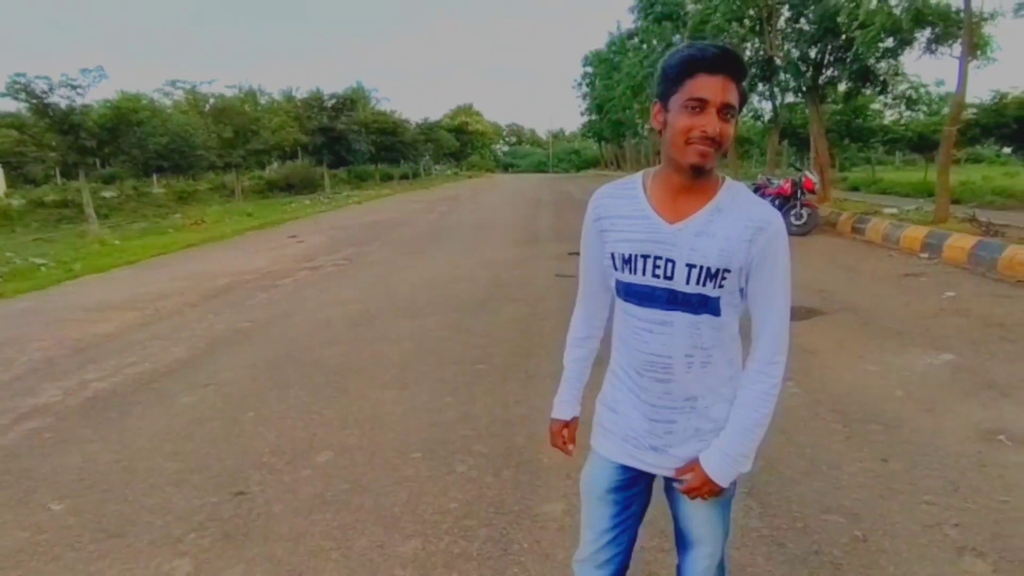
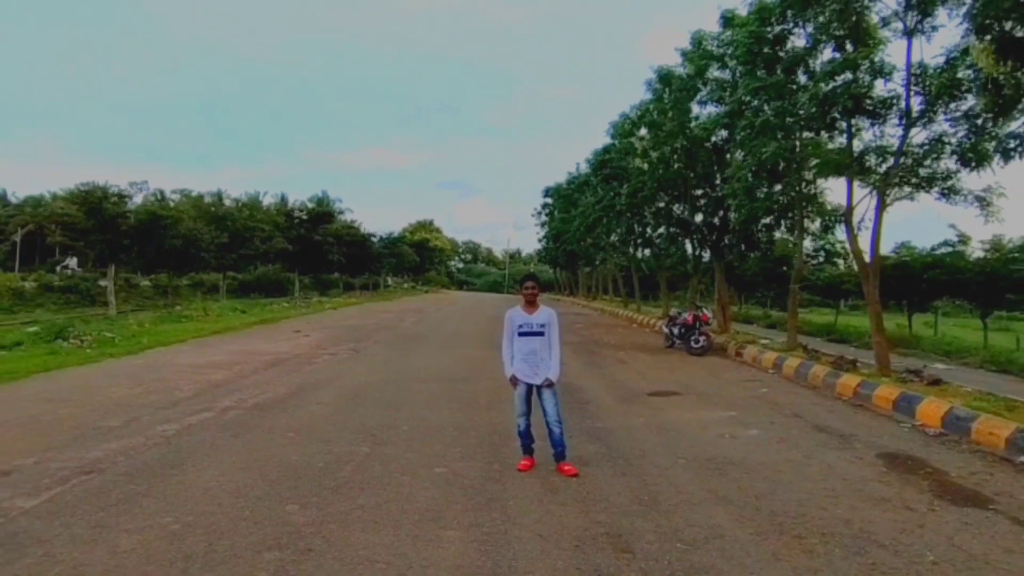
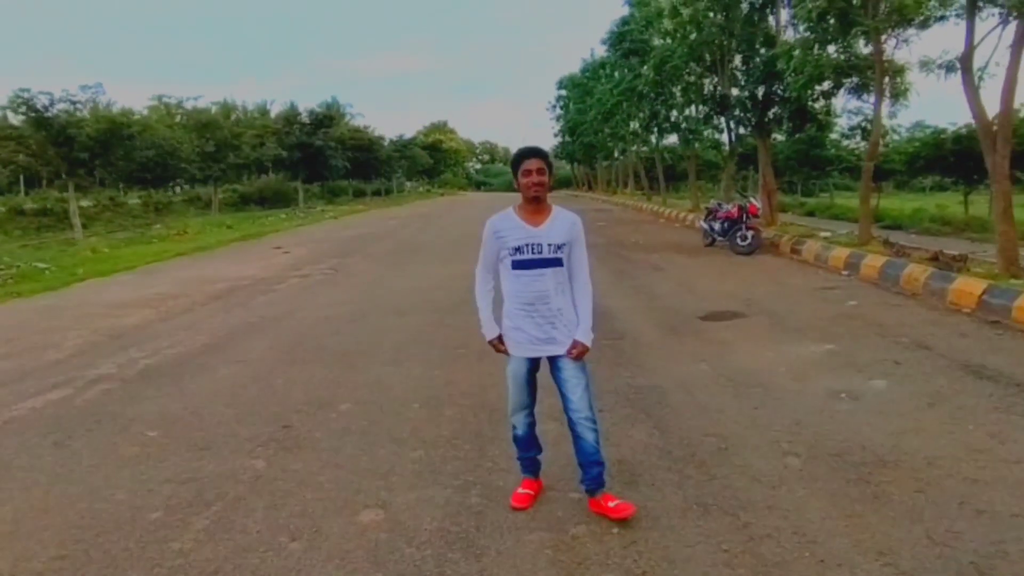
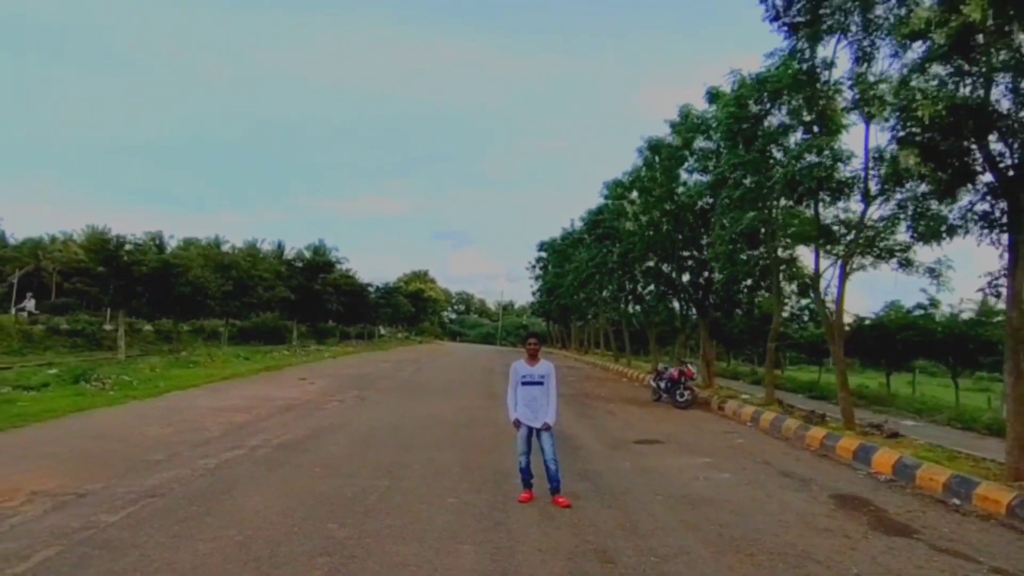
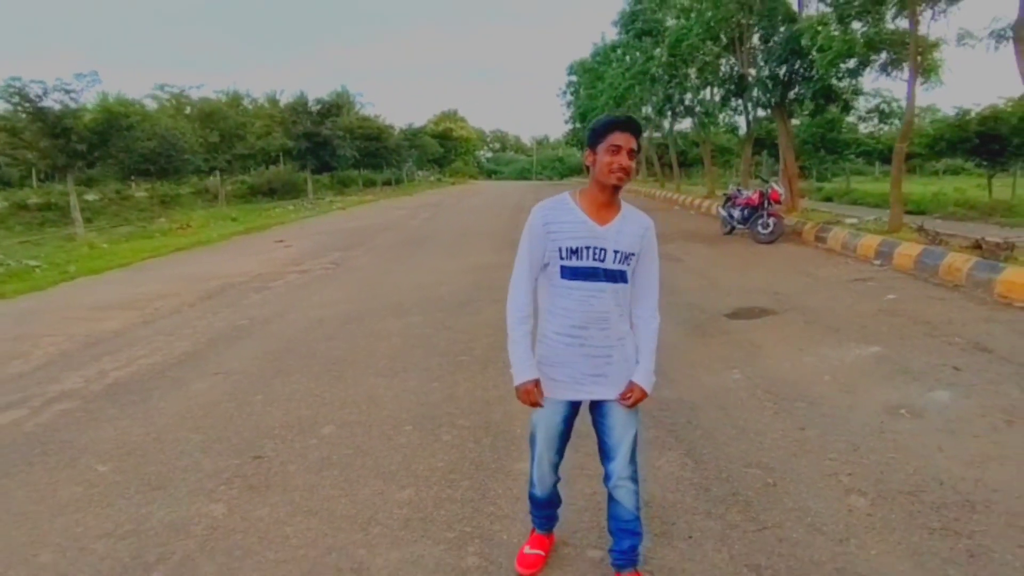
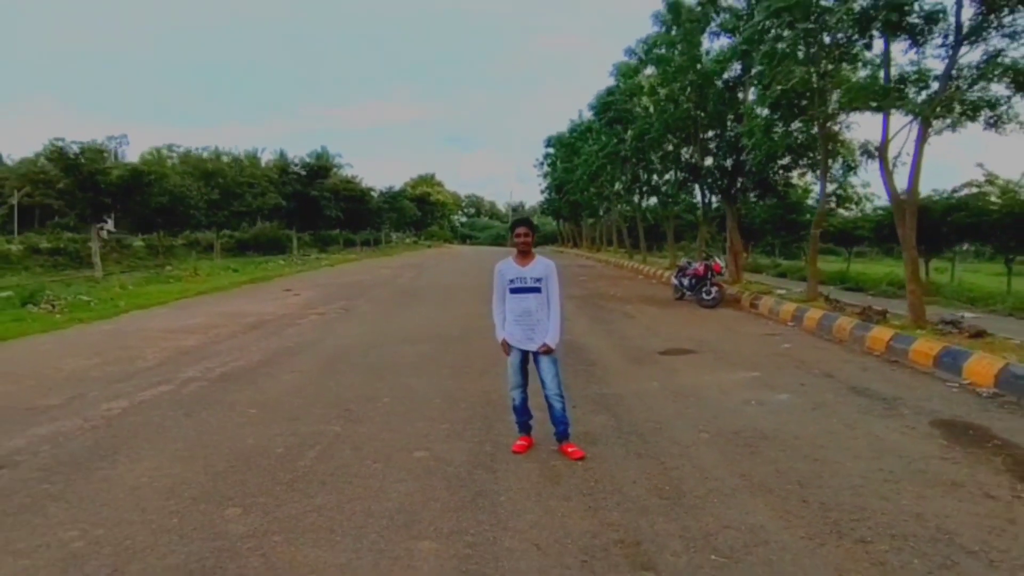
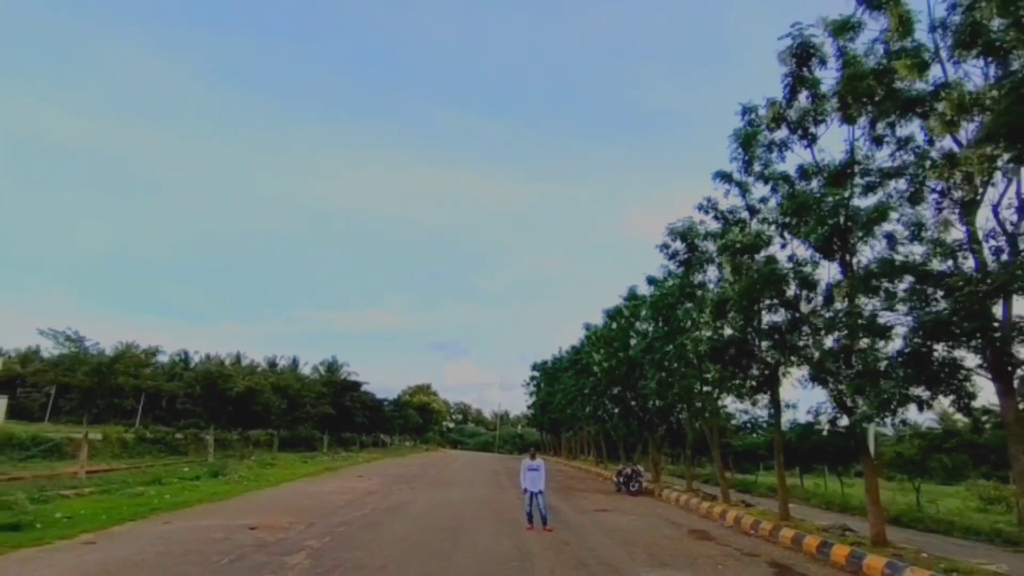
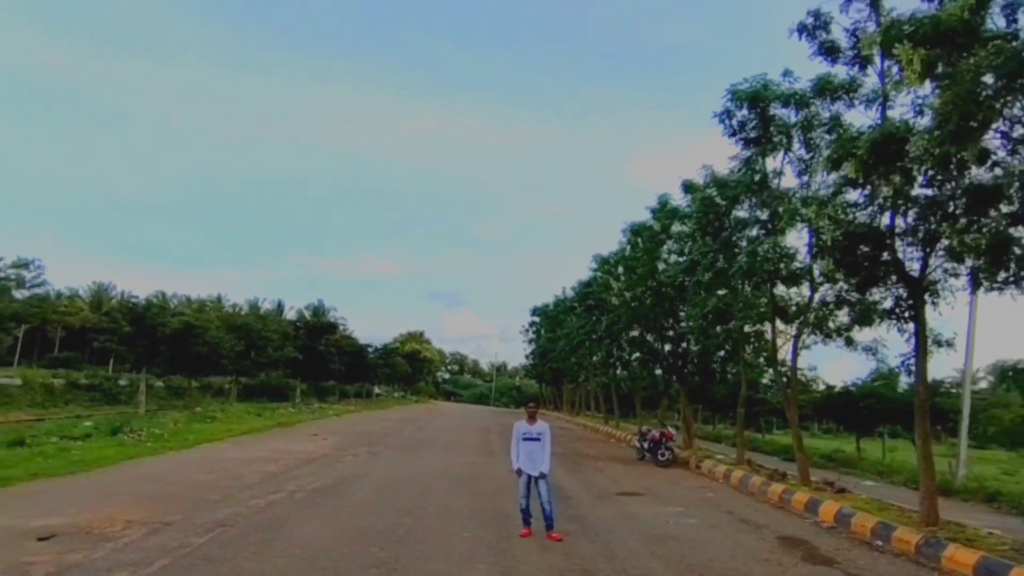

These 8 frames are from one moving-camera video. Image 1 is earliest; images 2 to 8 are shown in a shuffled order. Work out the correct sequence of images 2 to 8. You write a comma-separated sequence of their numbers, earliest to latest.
5, 3, 6, 2, 4, 8, 7
